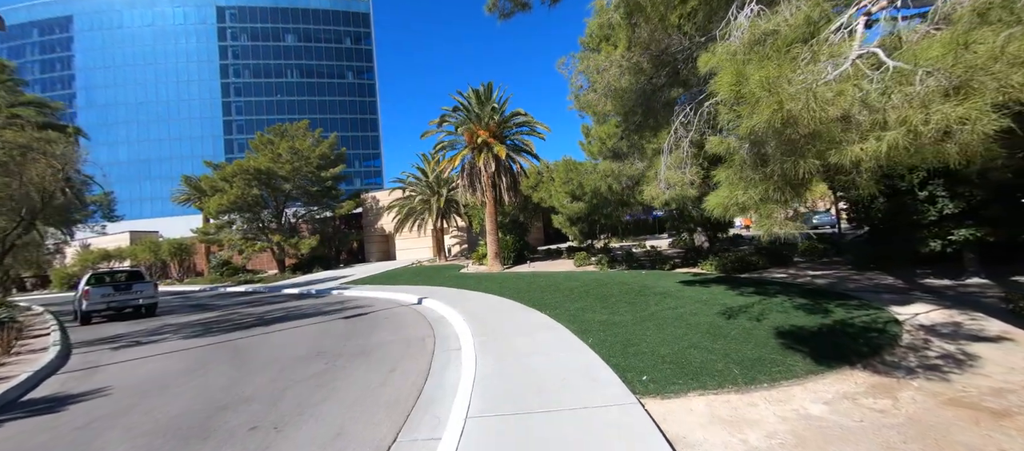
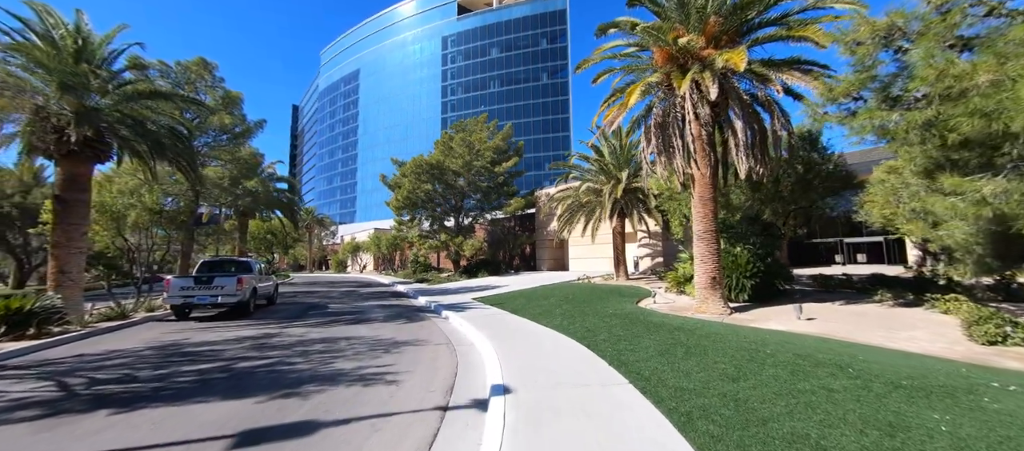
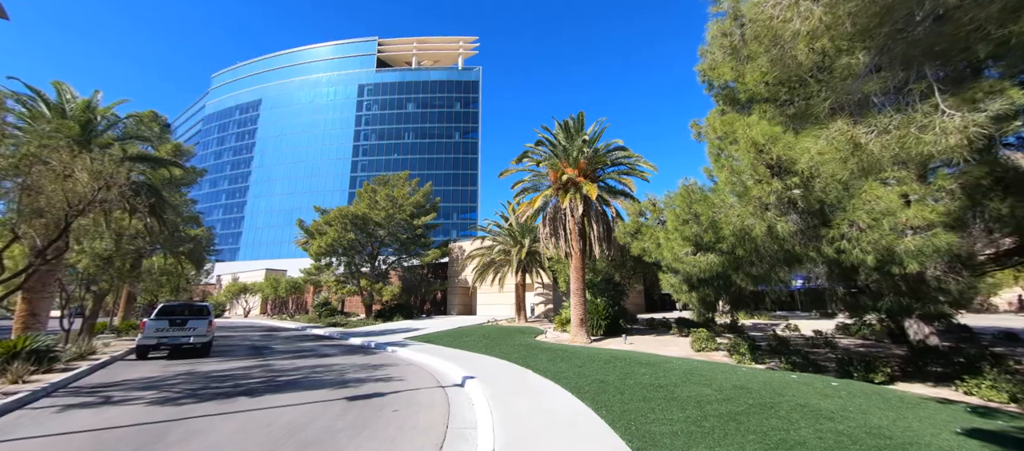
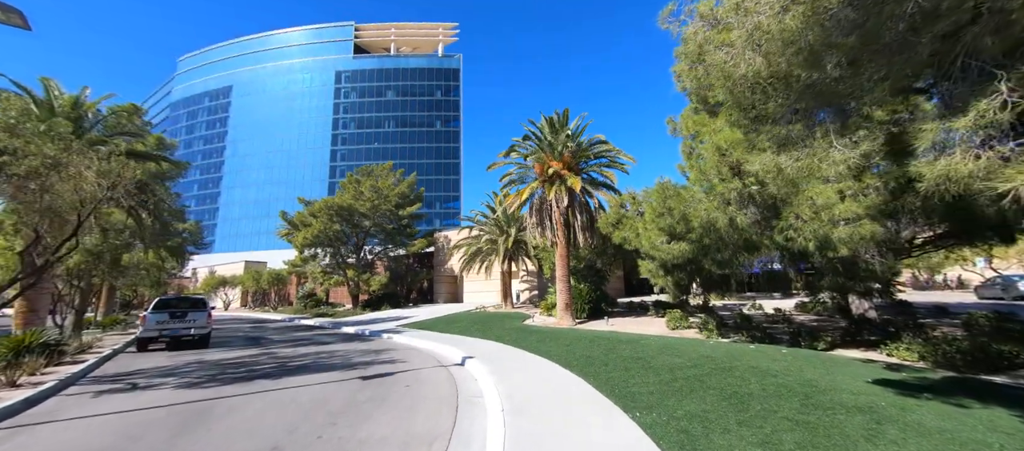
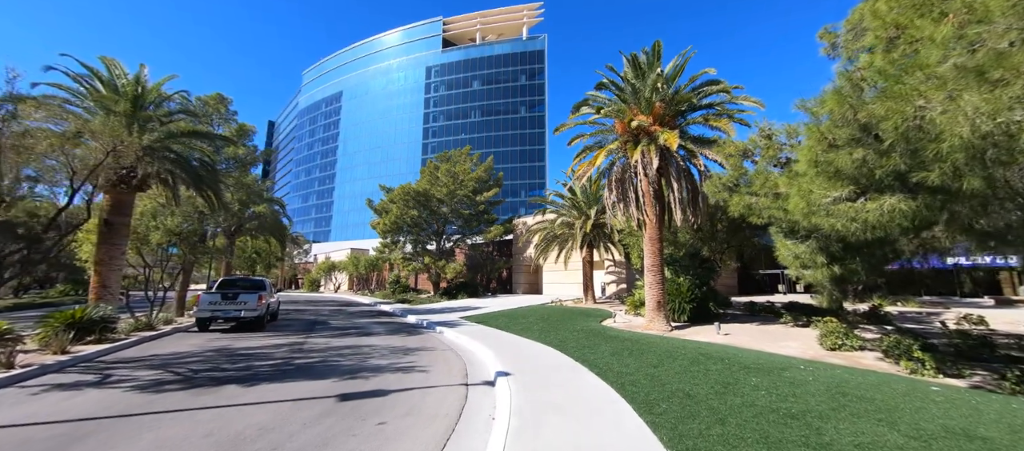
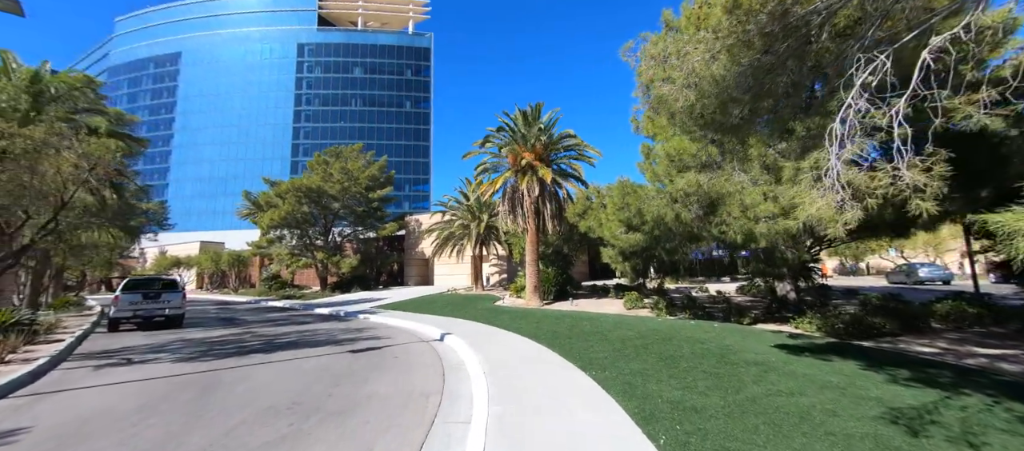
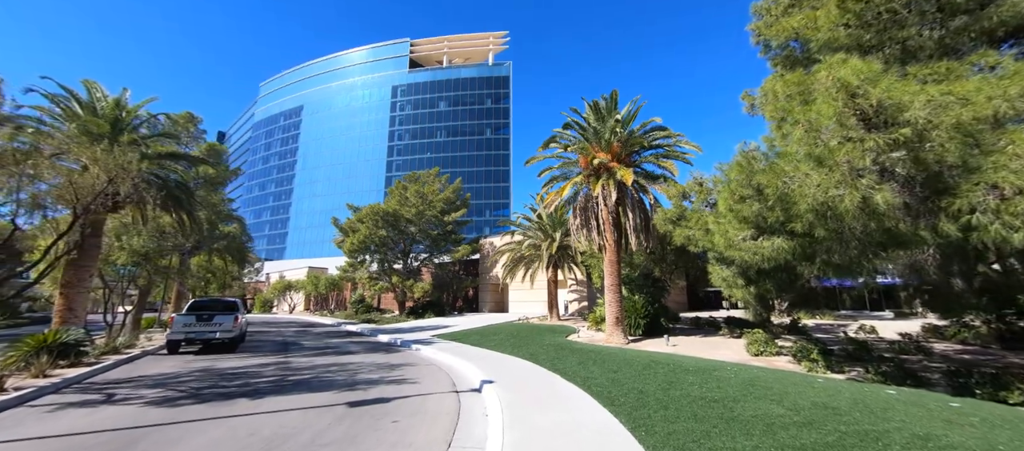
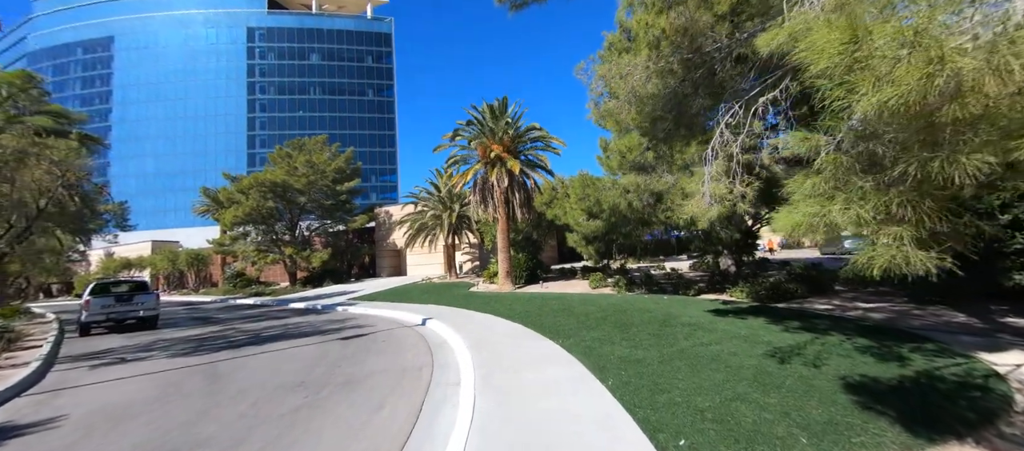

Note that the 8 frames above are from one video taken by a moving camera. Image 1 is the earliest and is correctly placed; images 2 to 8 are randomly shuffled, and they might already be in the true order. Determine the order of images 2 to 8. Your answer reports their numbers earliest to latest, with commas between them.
8, 6, 4, 3, 7, 5, 2
